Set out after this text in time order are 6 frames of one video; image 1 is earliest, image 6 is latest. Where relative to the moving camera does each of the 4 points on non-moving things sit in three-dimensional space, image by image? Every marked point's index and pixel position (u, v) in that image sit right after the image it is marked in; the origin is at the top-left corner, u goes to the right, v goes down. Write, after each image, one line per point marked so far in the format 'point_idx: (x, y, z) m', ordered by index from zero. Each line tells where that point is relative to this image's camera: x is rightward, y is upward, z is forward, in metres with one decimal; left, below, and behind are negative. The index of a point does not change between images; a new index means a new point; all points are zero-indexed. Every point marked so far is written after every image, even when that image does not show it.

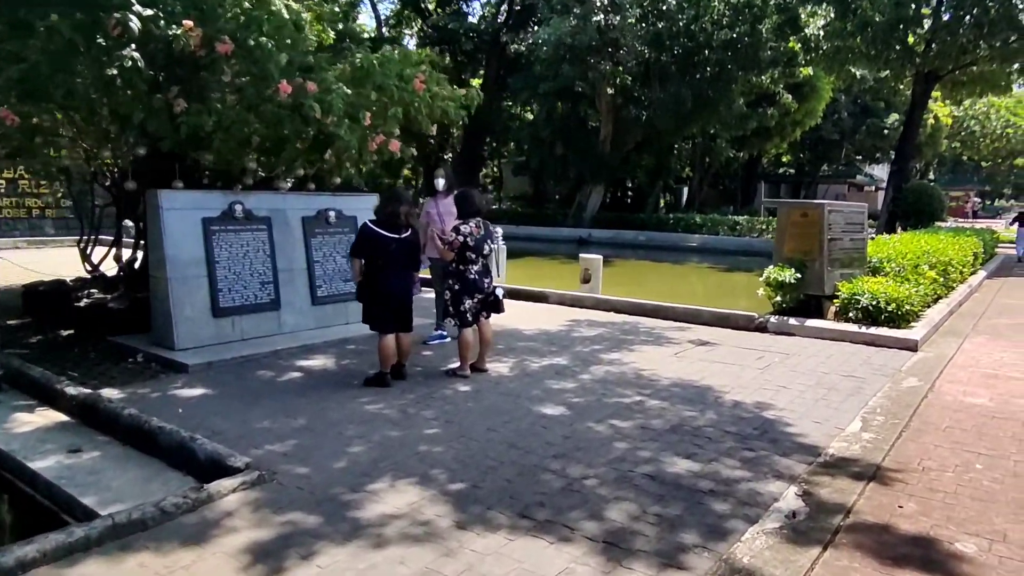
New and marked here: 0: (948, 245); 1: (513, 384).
0: (+7.9, +0.8, +12.5) m
1: (0.0, -0.9, +6.2) m
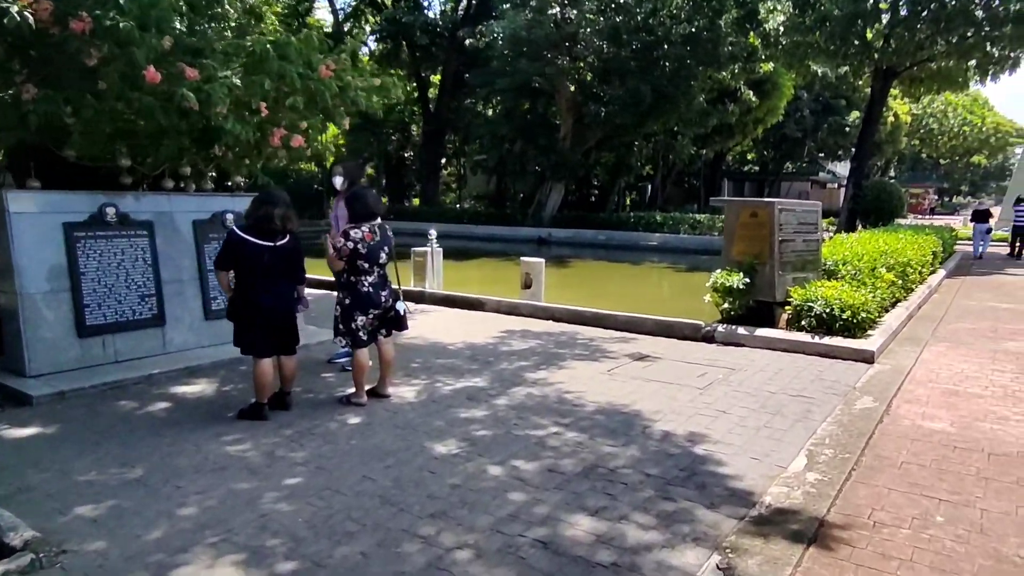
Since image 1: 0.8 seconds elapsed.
0: (+6.9, +0.8, +12.0) m
1: (-0.8, -1.0, +5.4) m
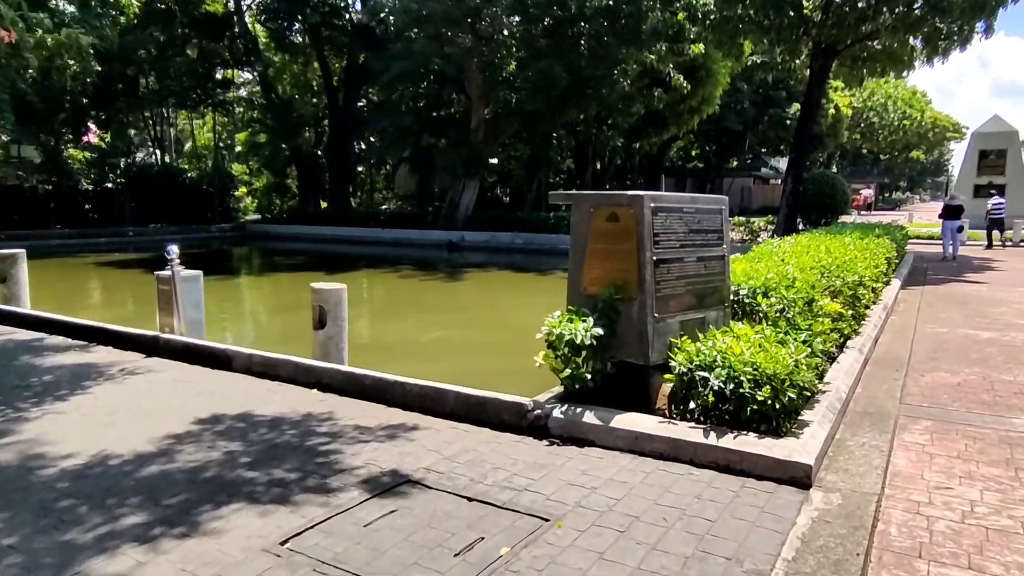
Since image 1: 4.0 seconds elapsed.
0: (+4.4, +0.5, +8.9) m
1: (-2.7, -1.4, +1.9) m
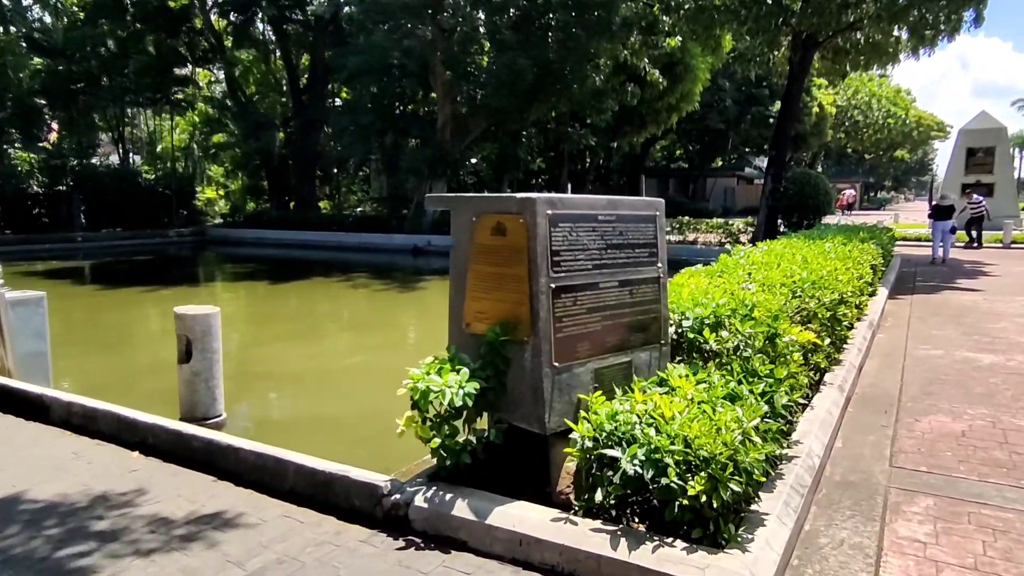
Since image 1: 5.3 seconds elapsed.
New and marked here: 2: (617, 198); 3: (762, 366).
0: (+3.6, +0.3, +7.7) m
1: (-3.4, -1.6, +0.5) m
2: (+0.6, +0.5, +3.7) m
3: (+1.5, -0.5, +4.0) m
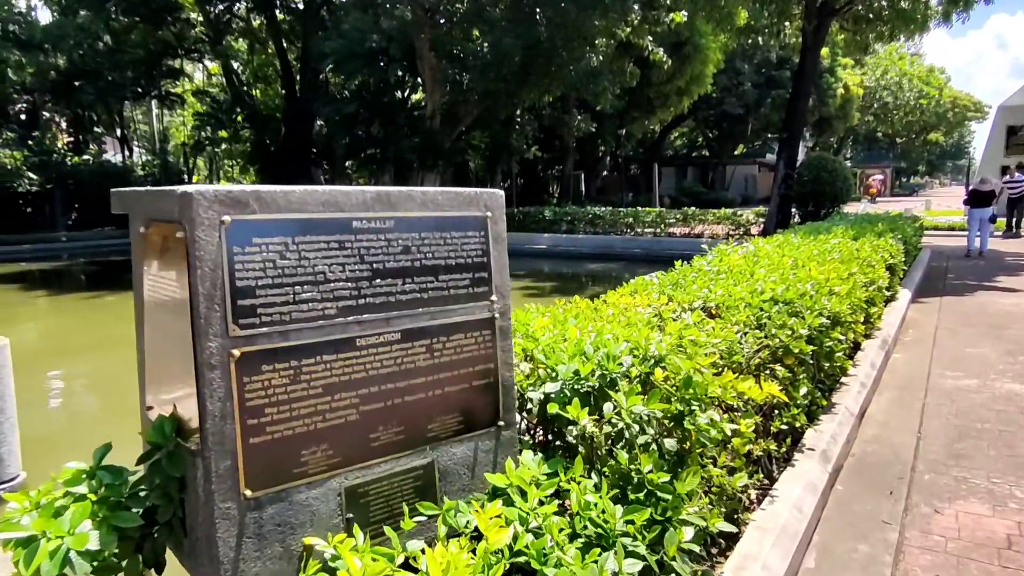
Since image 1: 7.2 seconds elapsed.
0: (+2.8, +0.2, +6.0) m
1: (-4.5, -1.9, -0.9) m
2: (-0.4, +0.3, +2.2) m
3: (+0.5, -0.6, +2.4) m
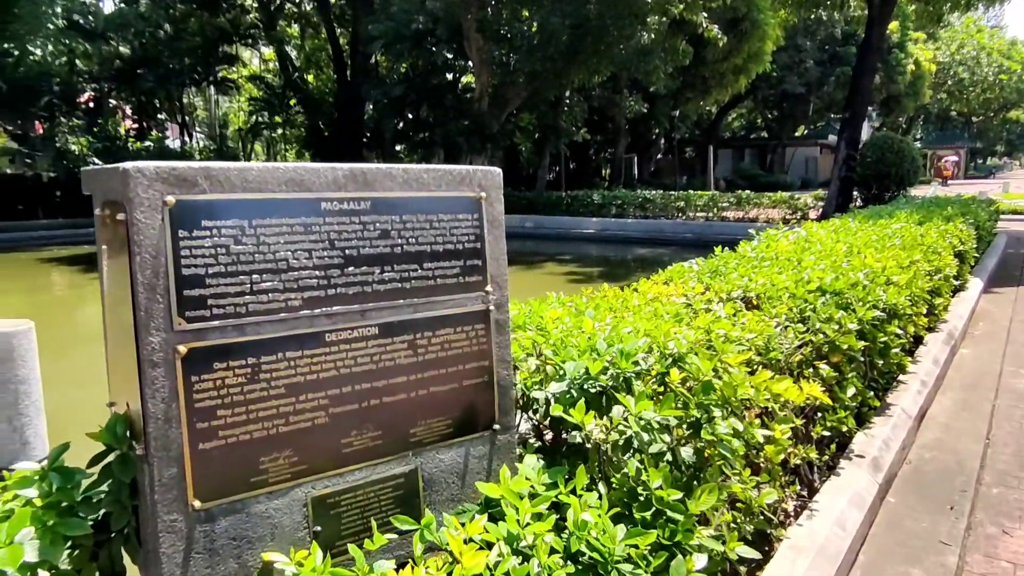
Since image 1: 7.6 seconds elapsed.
0: (+3.0, +0.3, +5.5) m
1: (-4.8, -1.9, -0.8) m
2: (-0.4, +0.3, +1.9) m
3: (+0.5, -0.6, +2.1) m
